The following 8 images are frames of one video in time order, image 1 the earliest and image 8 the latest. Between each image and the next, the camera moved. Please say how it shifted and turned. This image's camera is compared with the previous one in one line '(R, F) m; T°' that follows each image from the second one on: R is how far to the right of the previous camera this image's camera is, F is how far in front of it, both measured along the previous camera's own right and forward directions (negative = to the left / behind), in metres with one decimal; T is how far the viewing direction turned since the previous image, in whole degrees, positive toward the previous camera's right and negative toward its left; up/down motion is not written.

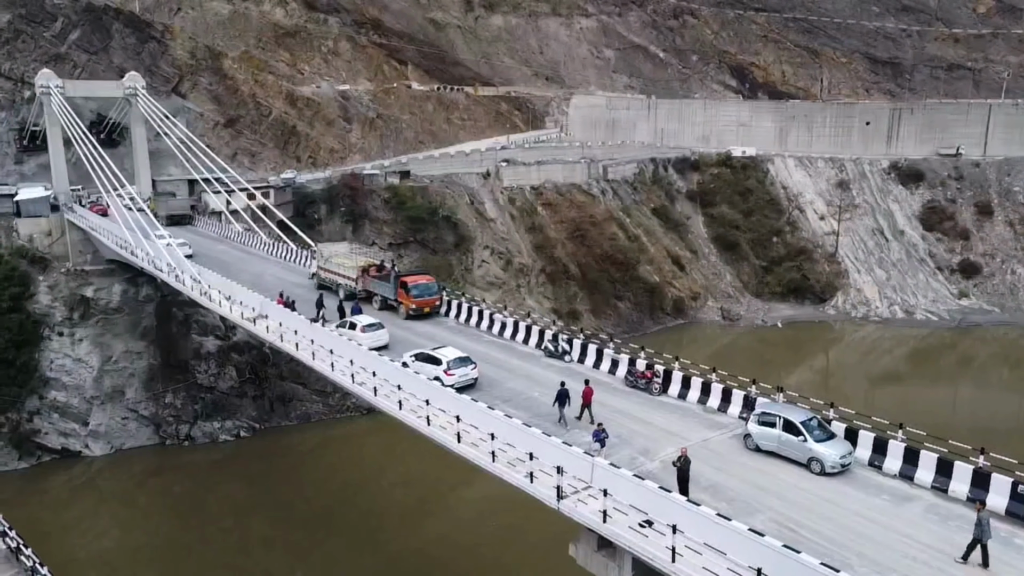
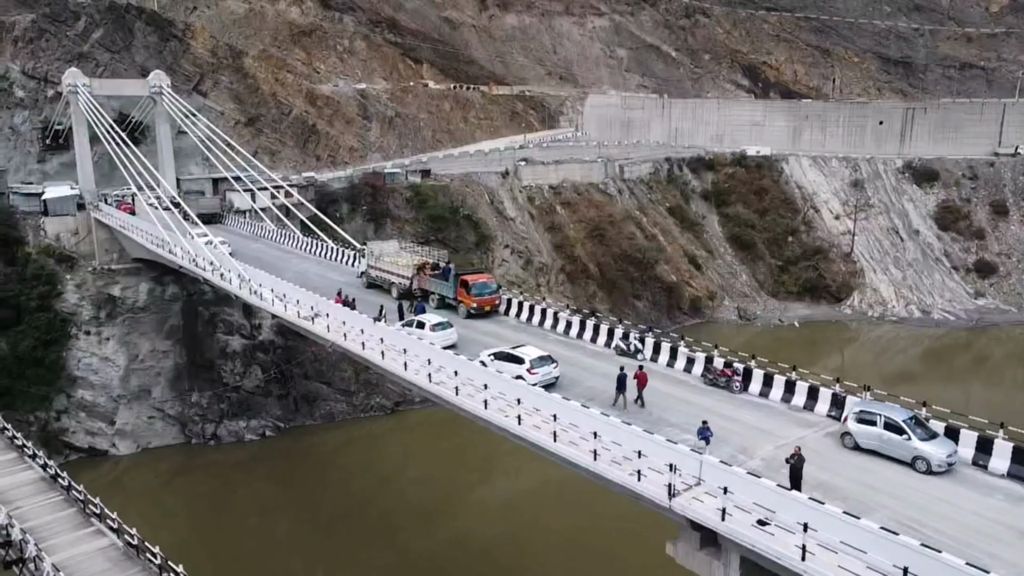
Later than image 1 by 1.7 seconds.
(-1.2, 0.0) m; 0°
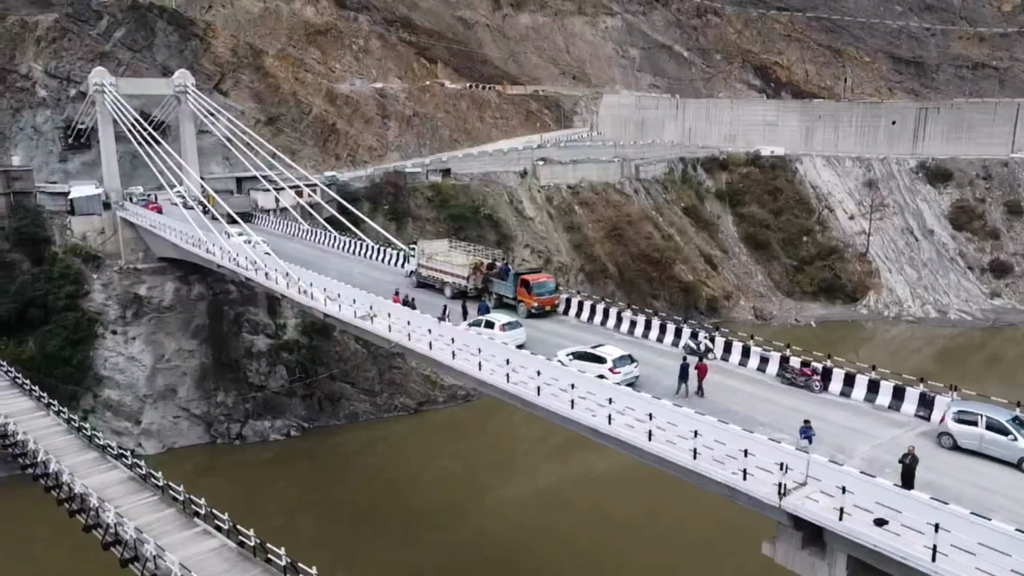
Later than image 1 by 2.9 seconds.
(-1.2, 0.0) m; 0°
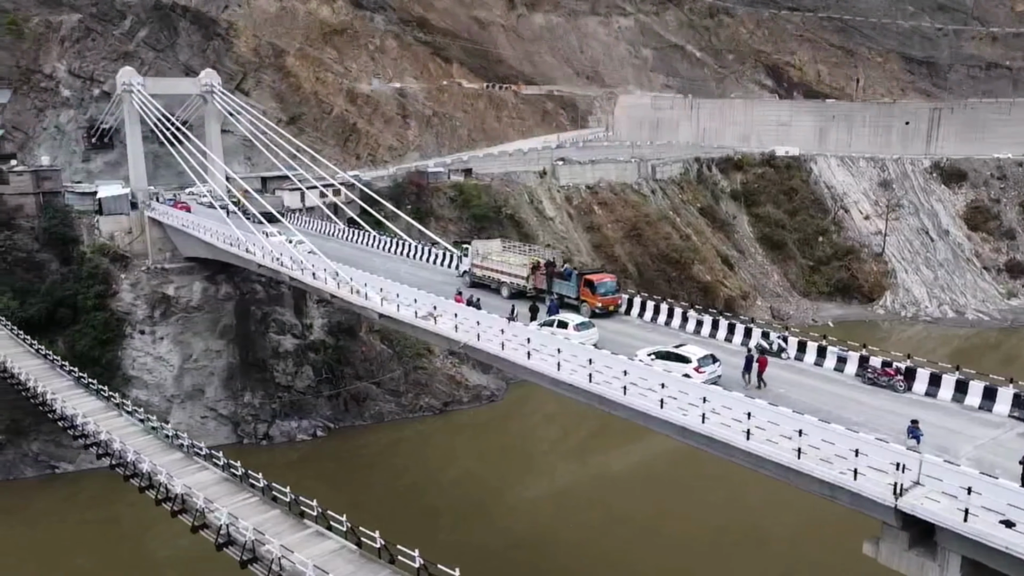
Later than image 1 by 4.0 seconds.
(-1.2, 0.0) m; 0°
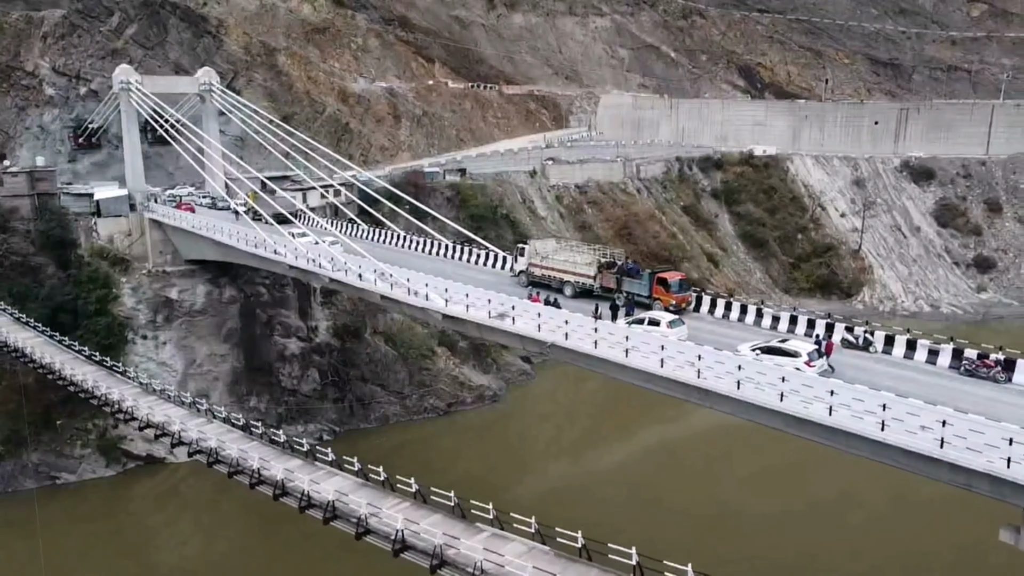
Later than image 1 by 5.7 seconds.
(-2.3, +0.1) m; +3°
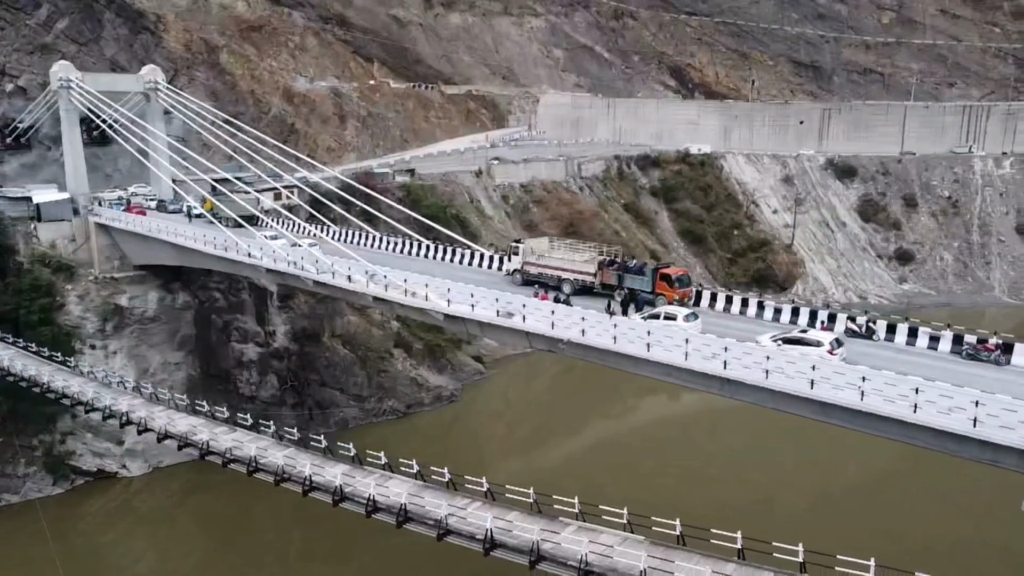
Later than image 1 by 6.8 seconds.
(-1.7, 0.0) m; +6°
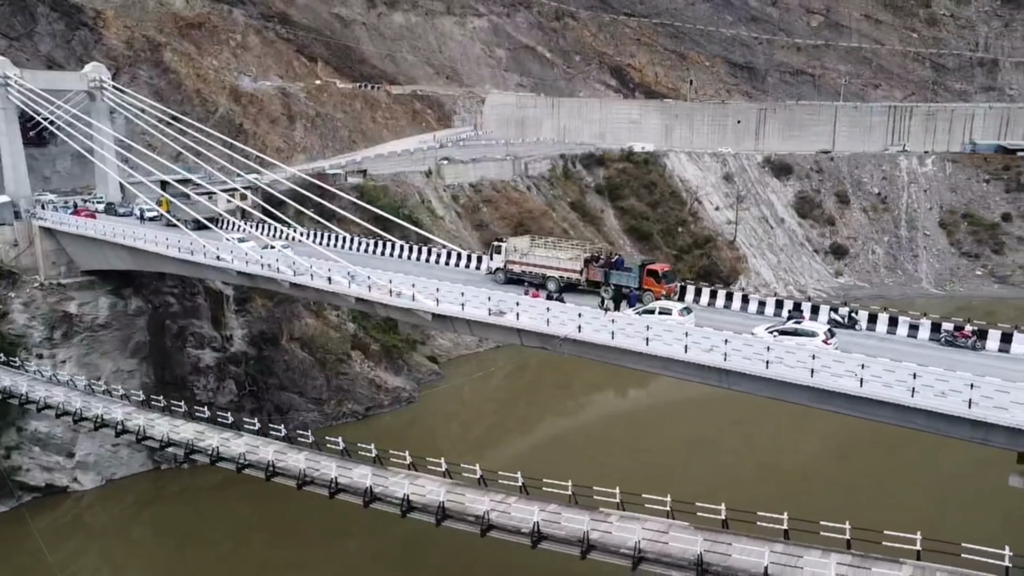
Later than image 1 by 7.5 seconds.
(-1.1, -0.1) m; +5°
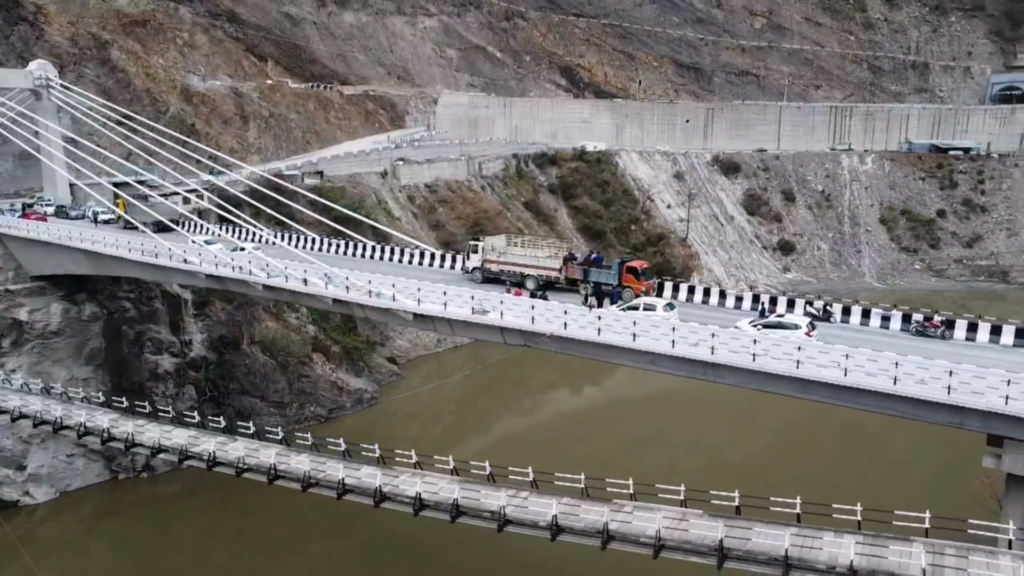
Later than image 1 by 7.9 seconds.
(-0.7, -0.1) m; +4°
